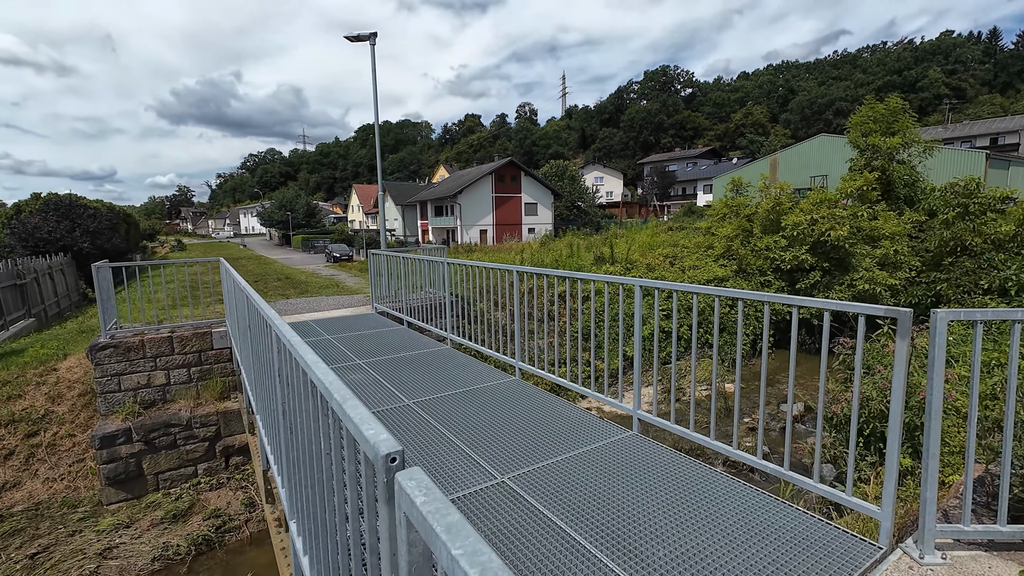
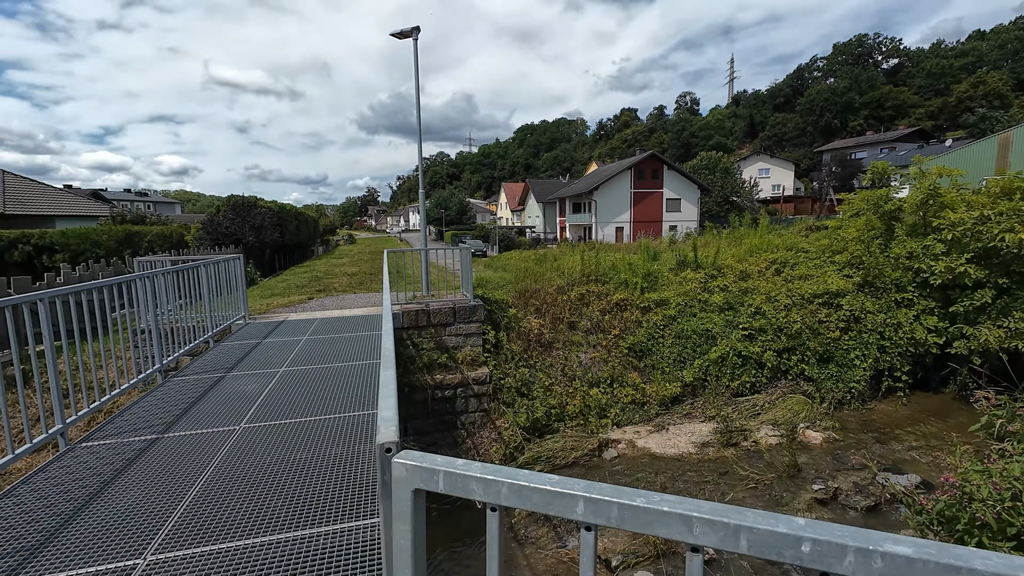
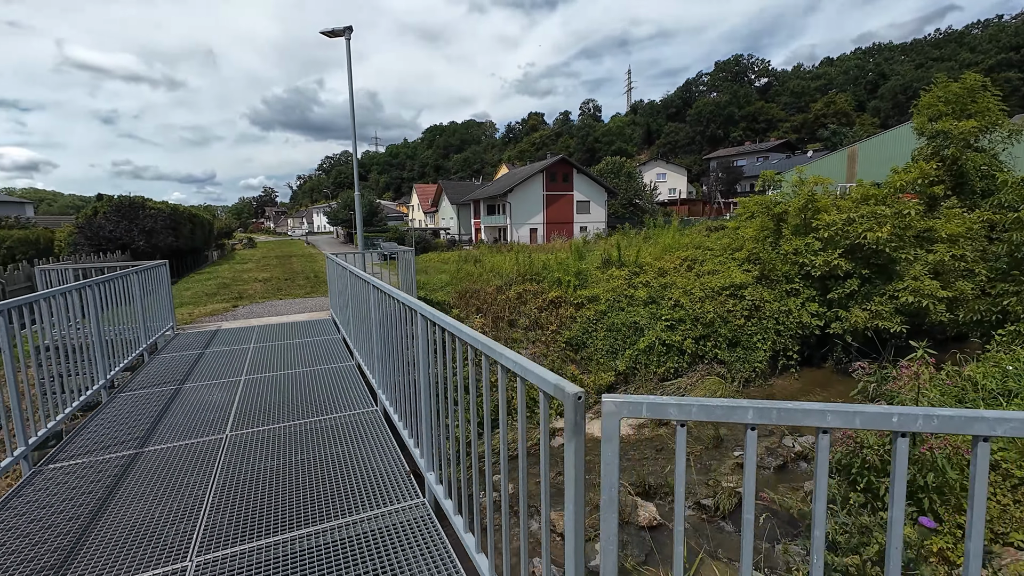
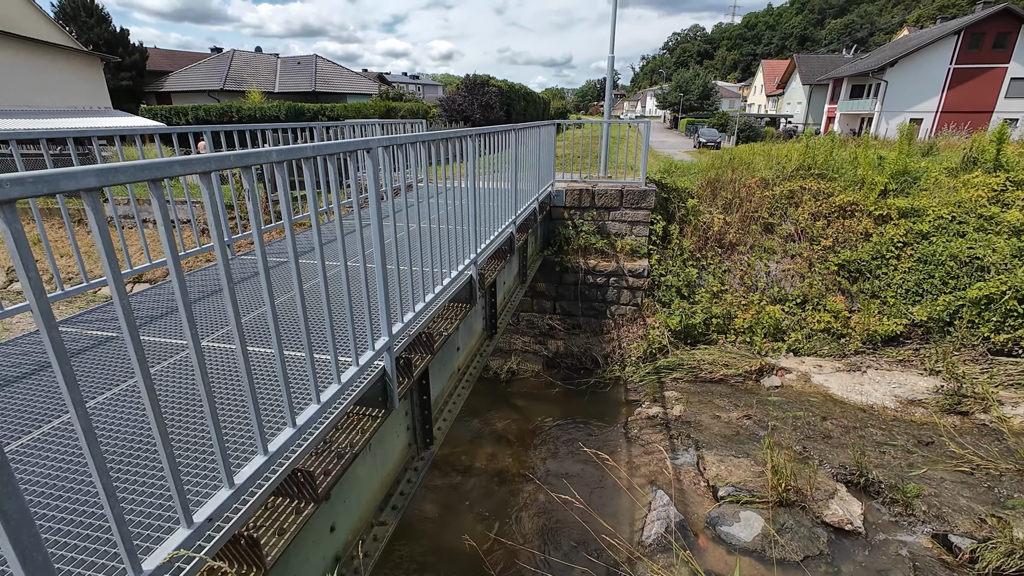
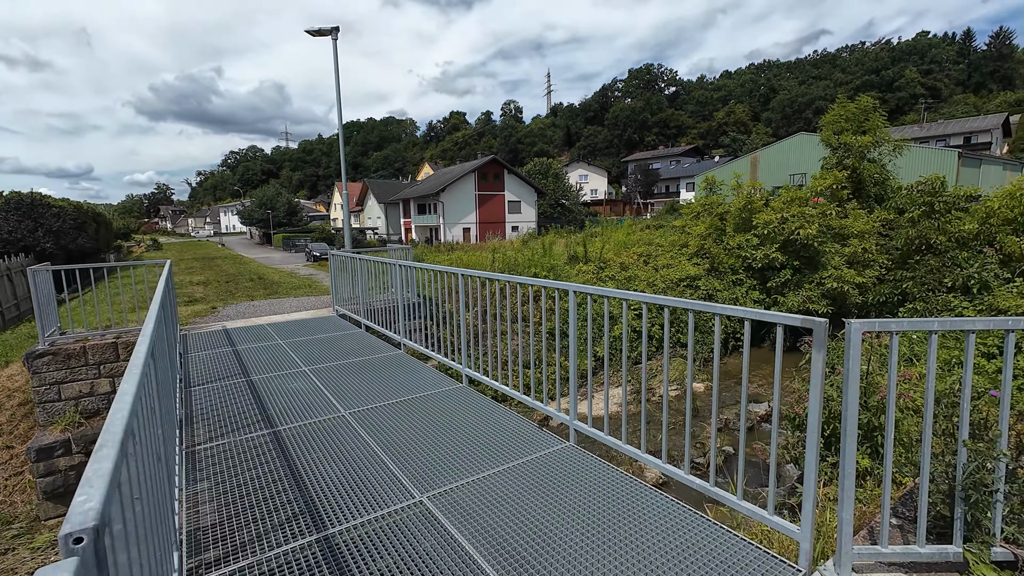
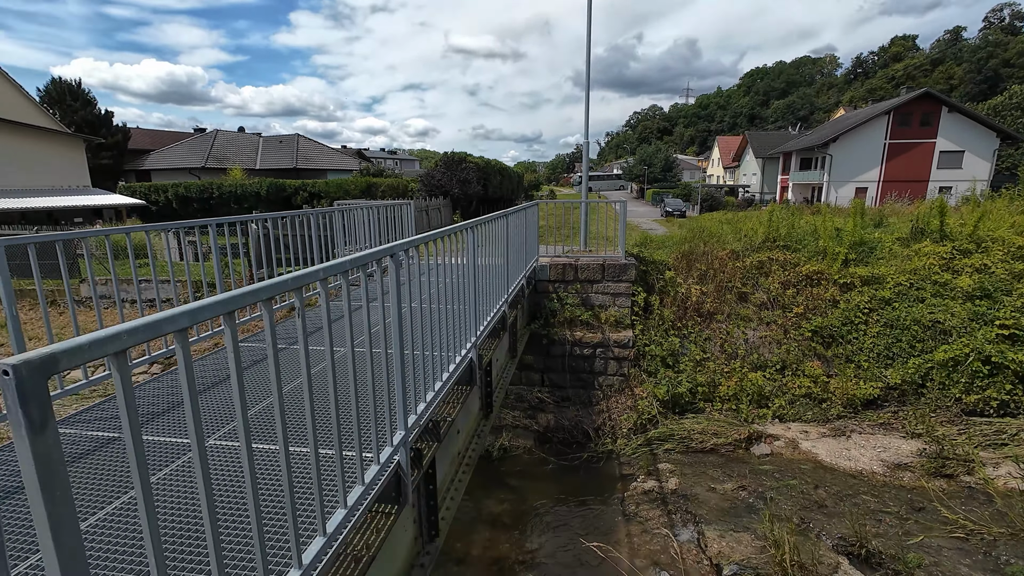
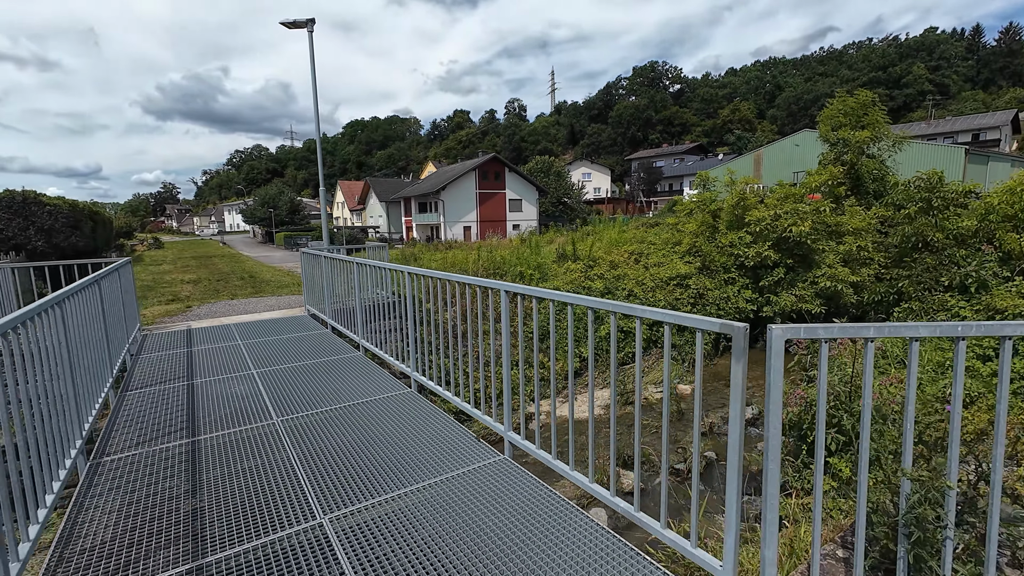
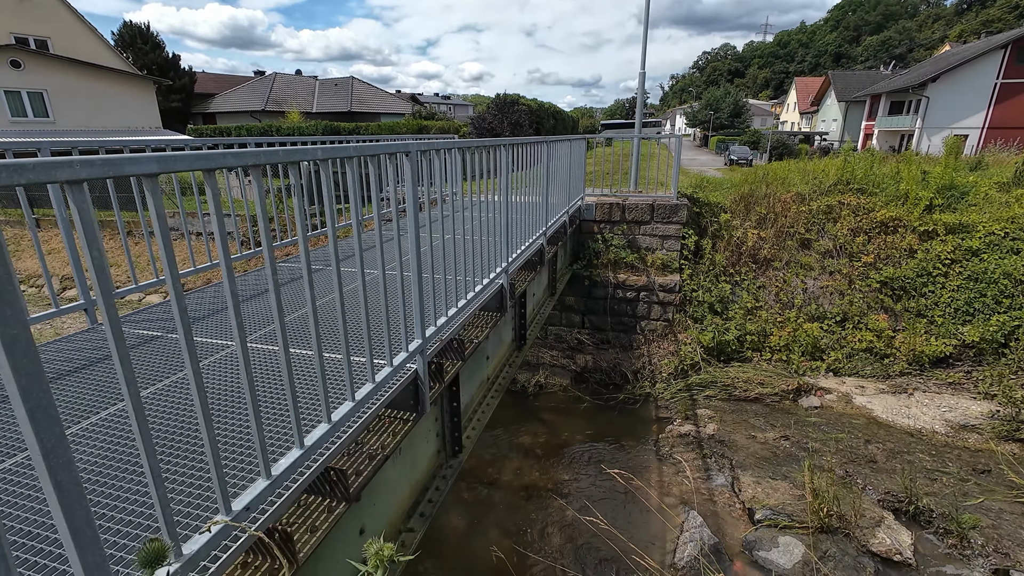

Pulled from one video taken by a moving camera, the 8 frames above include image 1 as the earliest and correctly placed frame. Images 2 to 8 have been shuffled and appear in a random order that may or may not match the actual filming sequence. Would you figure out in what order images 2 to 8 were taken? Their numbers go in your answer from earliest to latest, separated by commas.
5, 7, 3, 2, 6, 8, 4
